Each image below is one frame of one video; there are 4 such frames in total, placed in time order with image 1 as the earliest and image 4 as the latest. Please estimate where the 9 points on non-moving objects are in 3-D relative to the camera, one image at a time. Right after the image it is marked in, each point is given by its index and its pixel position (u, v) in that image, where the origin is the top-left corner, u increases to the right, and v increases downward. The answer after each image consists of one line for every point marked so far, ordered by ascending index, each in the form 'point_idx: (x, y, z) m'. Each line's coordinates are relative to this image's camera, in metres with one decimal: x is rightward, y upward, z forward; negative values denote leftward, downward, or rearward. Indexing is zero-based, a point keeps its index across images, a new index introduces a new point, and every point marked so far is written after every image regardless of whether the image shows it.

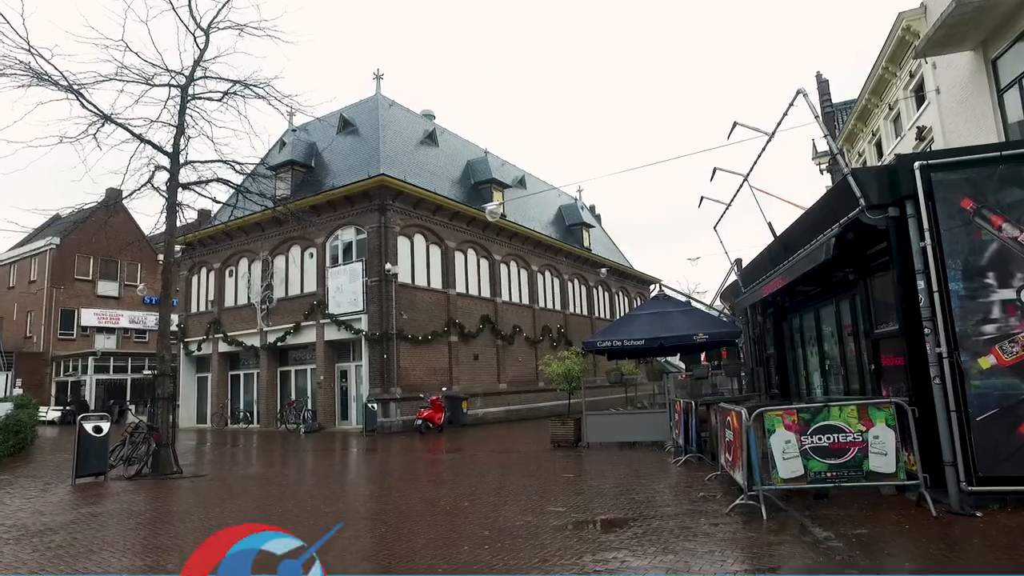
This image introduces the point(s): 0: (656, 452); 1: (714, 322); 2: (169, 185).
0: (+2.6, -3.0, +11.8) m
1: (+4.0, -0.7, +12.9) m
2: (-5.5, +1.6, +10.2) m
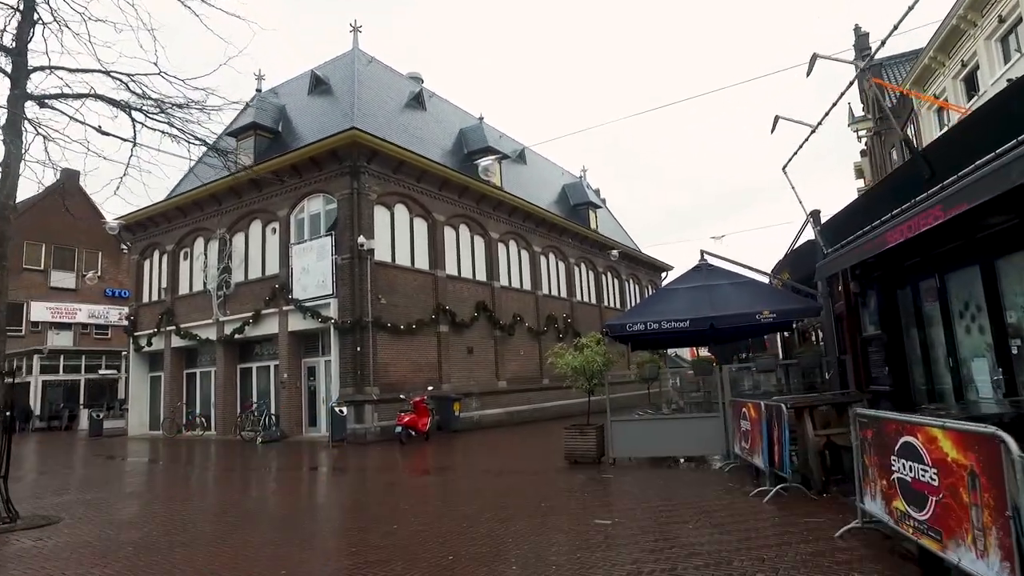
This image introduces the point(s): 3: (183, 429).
0: (+2.6, -2.5, +8.6) m
1: (+4.0, -0.2, +9.7) m
2: (-5.5, +2.1, +7.0) m
3: (-9.8, -4.2, +19.2) m
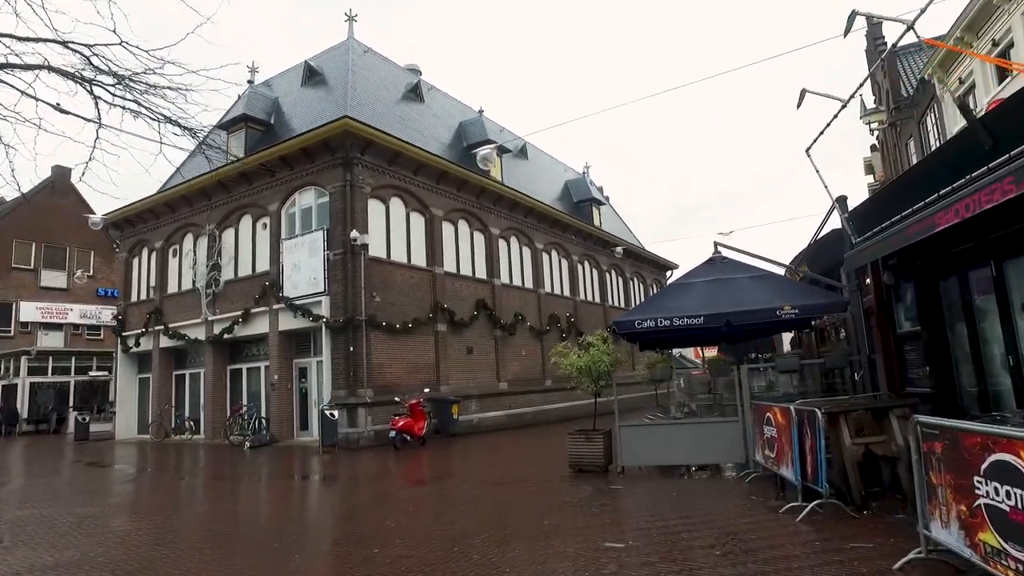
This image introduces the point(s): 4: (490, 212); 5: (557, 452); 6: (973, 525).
0: (+2.6, -2.4, +7.9) m
1: (+4.0, -0.1, +8.9) m
2: (-5.5, +2.2, +6.3) m
3: (-9.8, -4.2, +18.5) m
4: (-0.7, +2.3, +19.8) m
5: (+0.8, -2.9, +11.4) m
6: (+2.4, -1.2, +3.3) m
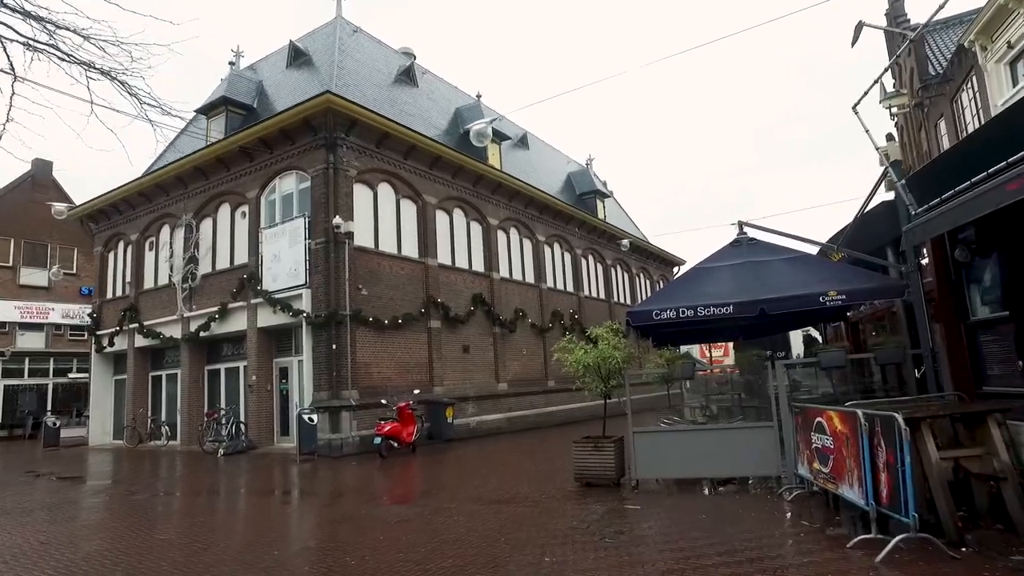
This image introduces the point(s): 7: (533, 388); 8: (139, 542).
0: (+2.5, -2.2, +6.6) m
1: (+4.0, +0.1, +7.6) m
2: (-5.6, +2.3, +5.1) m
3: (-9.8, -4.0, +17.2) m
4: (-0.7, +2.5, +18.5) m
5: (+0.8, -2.7, +10.1) m
6: (+2.3, -1.0, +2.0) m
7: (+0.6, -2.9, +18.7) m
8: (-4.2, -2.9, +7.3) m
